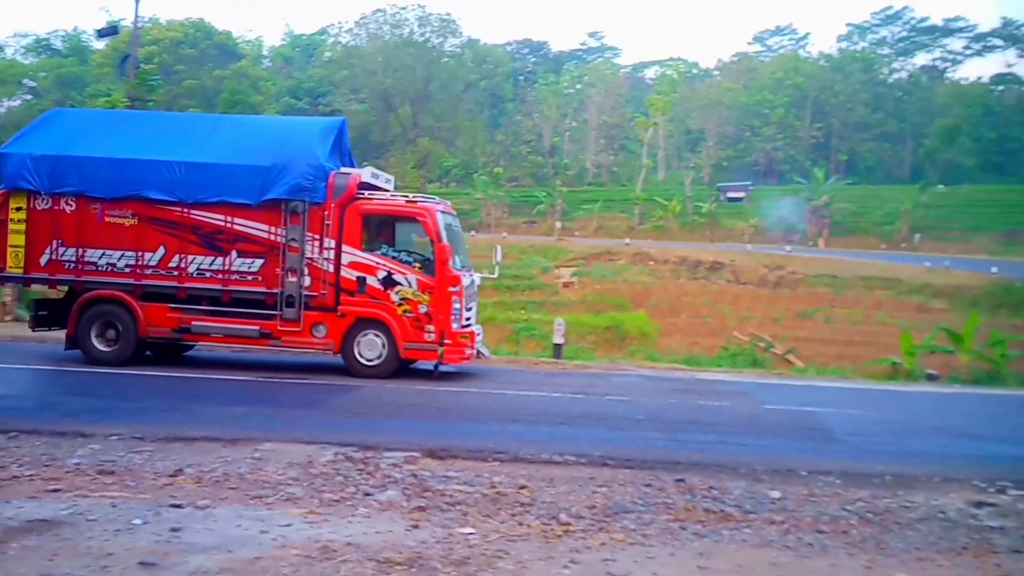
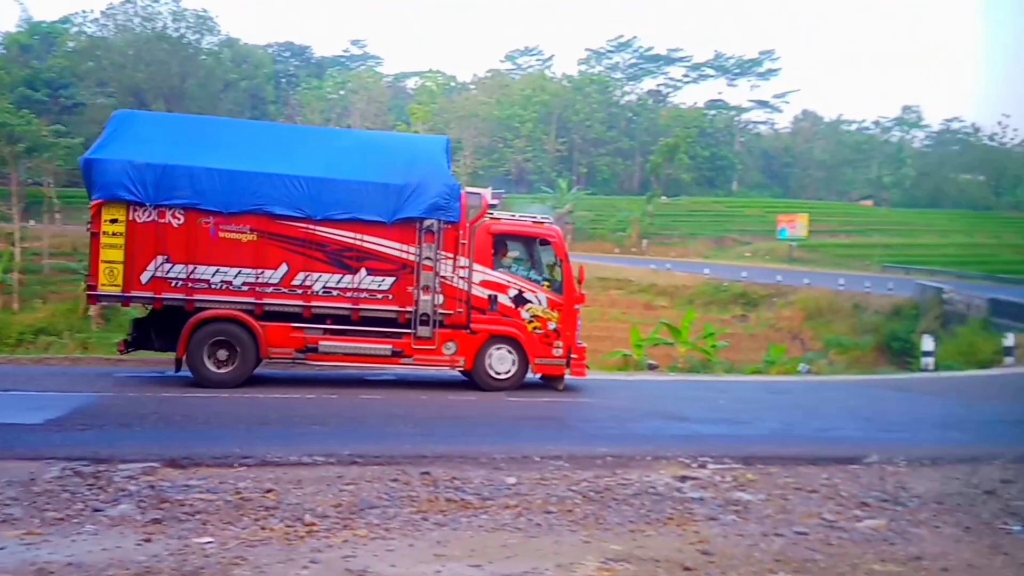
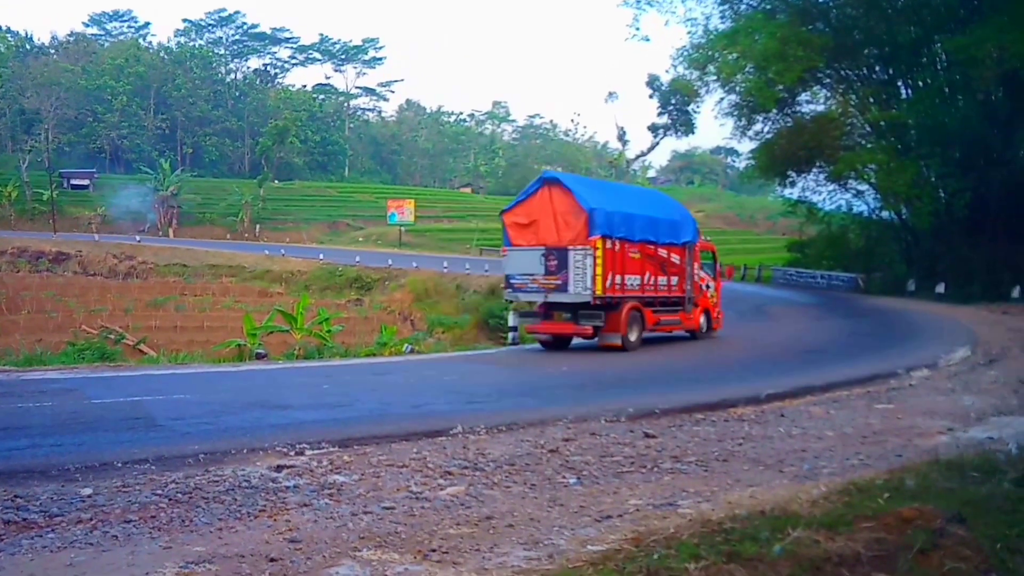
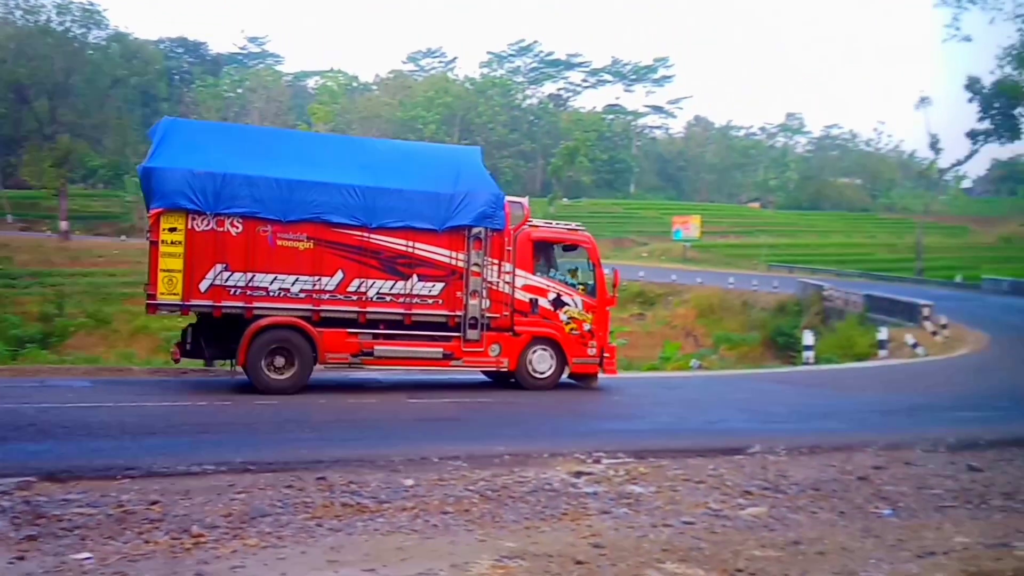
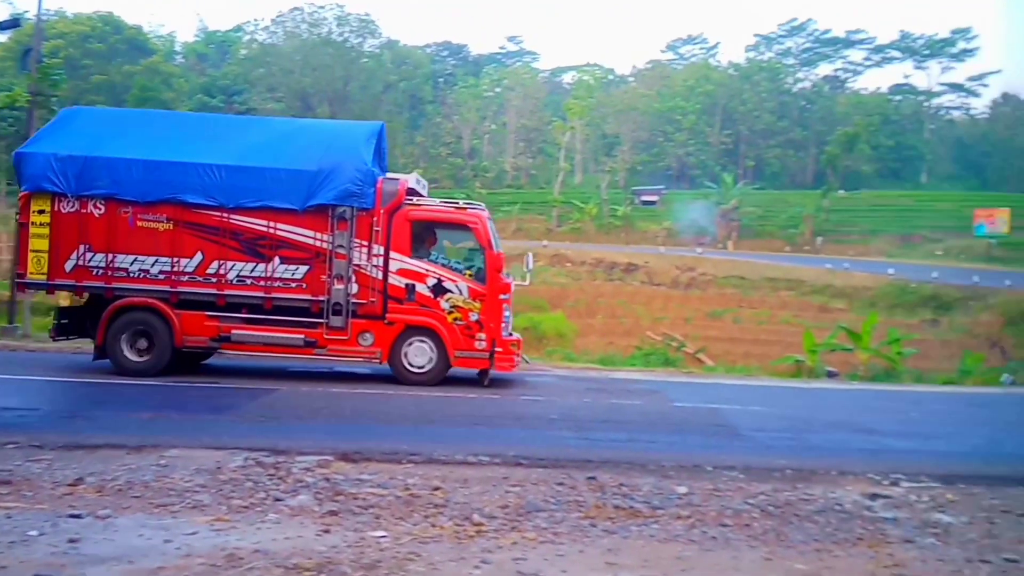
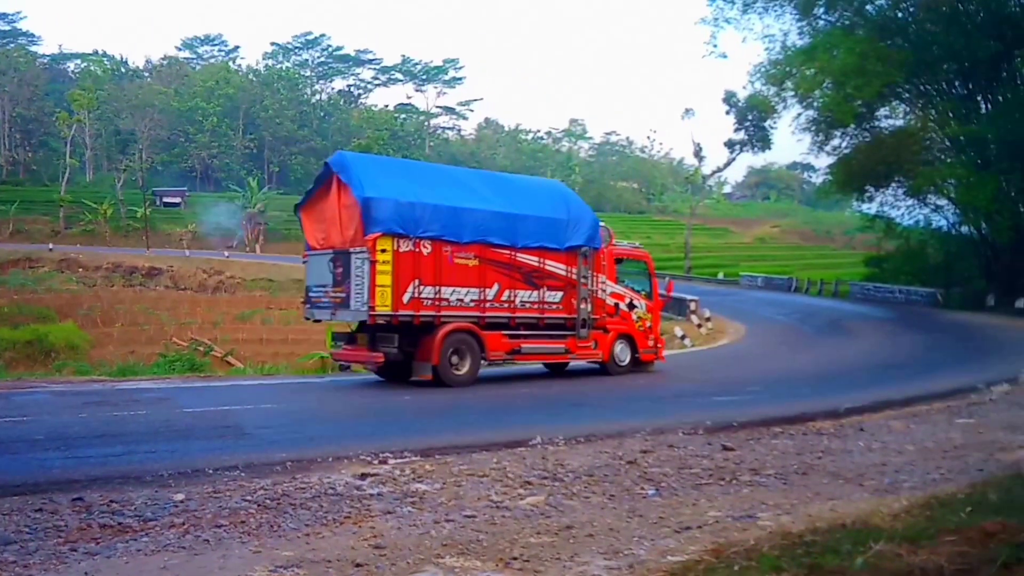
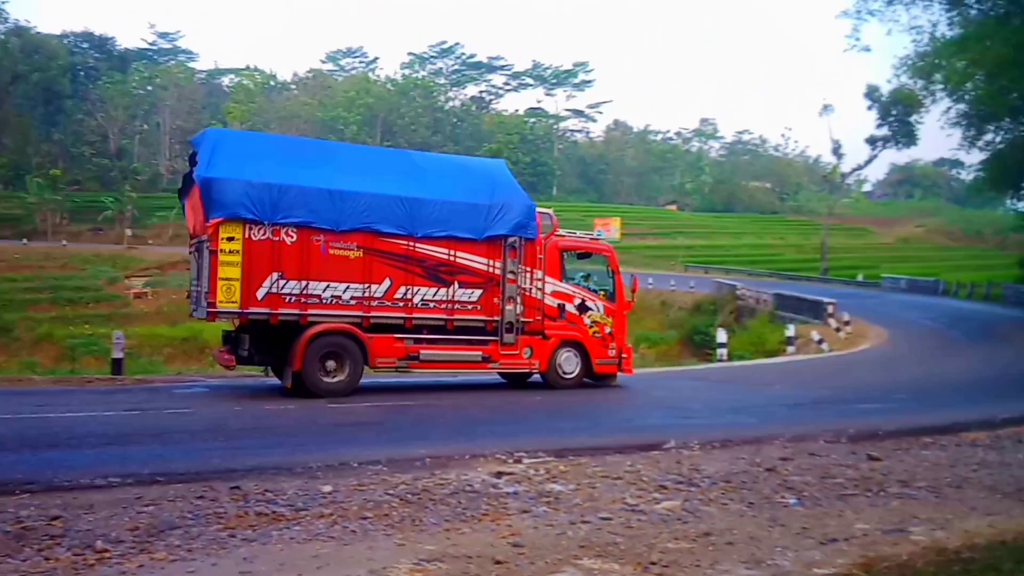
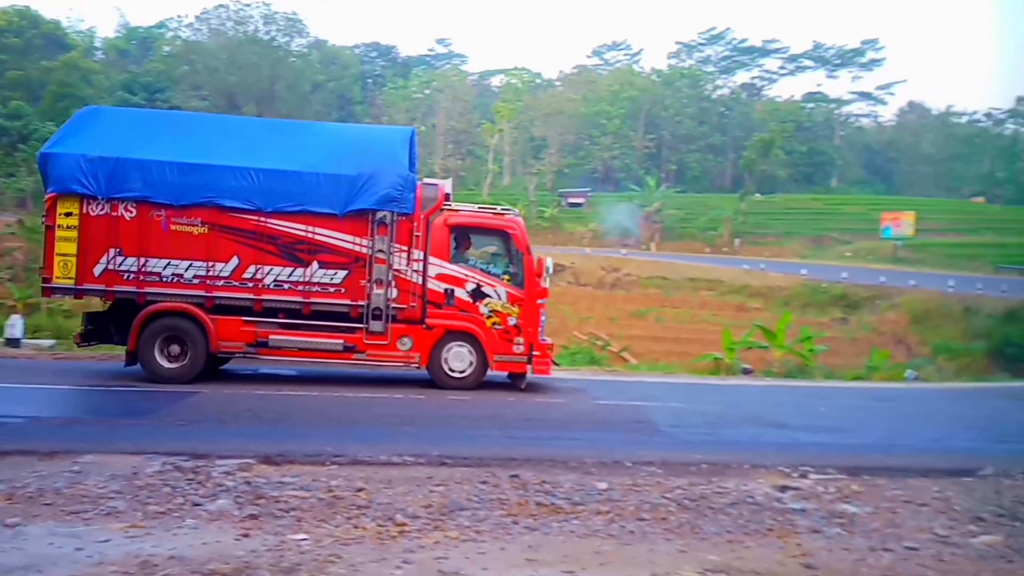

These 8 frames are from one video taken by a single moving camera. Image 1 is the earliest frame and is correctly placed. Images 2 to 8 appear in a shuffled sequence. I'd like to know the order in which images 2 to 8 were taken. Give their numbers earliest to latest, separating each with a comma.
5, 8, 2, 4, 7, 6, 3
